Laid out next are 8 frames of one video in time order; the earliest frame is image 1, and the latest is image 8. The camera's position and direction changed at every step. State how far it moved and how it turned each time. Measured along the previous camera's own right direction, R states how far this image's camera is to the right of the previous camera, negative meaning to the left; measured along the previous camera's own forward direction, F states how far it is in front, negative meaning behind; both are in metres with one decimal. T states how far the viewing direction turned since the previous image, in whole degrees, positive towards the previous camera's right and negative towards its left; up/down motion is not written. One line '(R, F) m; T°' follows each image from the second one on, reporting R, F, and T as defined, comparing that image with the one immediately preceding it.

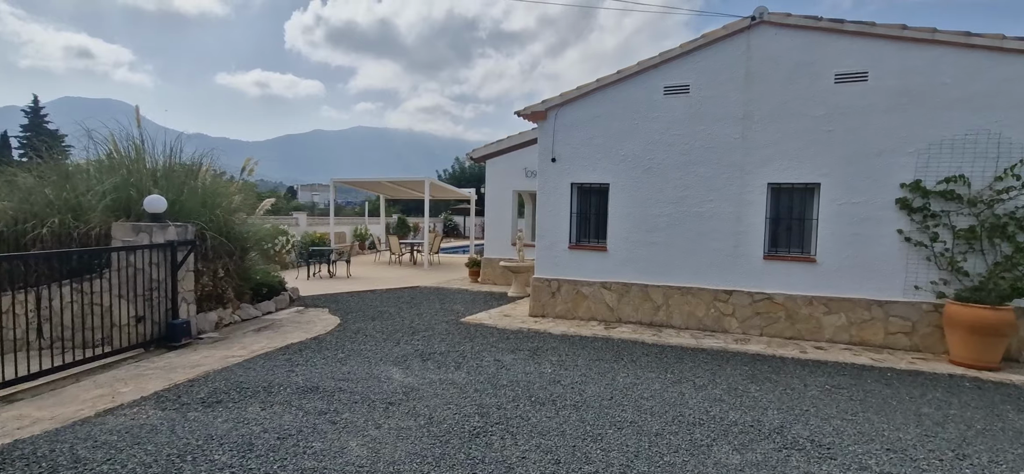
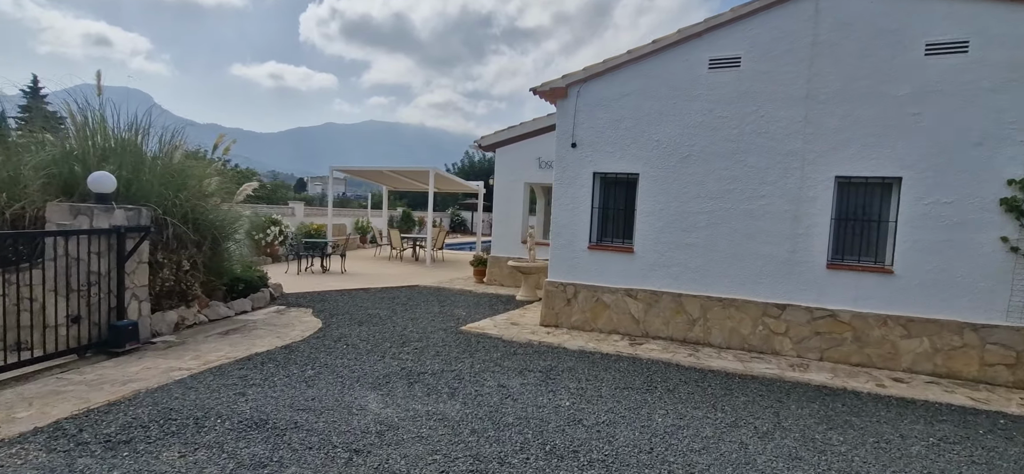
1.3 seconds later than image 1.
(0.0, +1.1) m; -1°
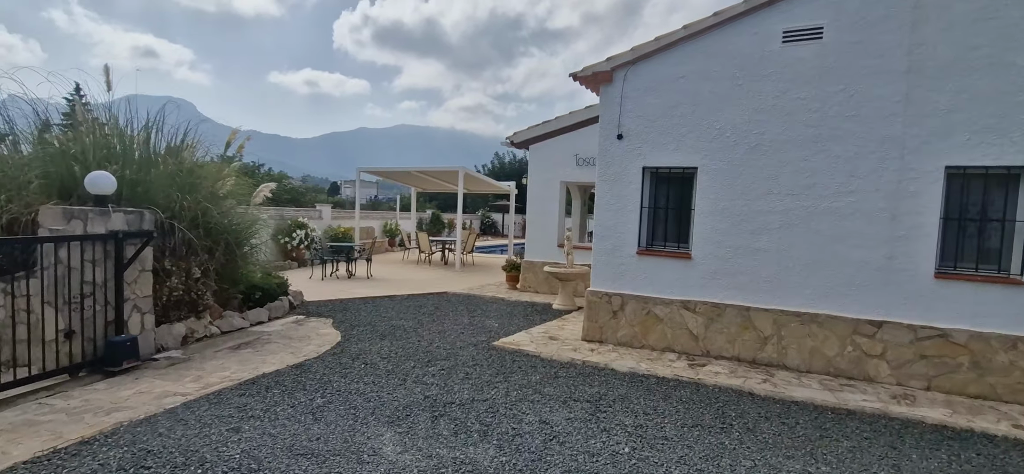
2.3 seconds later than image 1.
(-0.1, +0.8) m; -3°
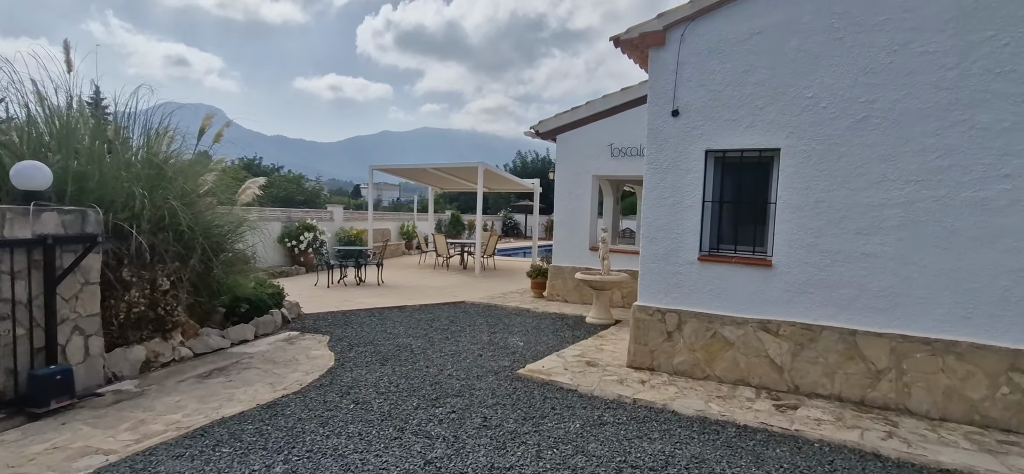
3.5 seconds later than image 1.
(-0.1, +1.2) m; -2°
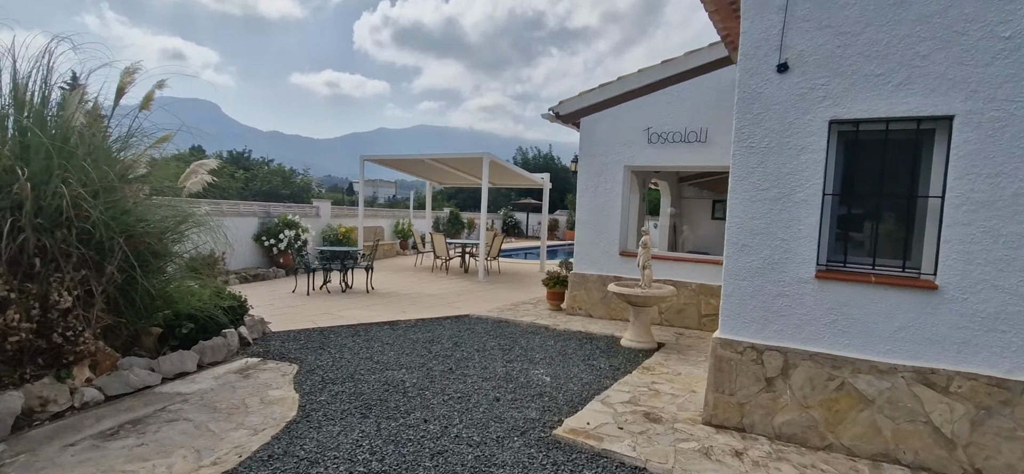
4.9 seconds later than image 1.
(-0.3, +1.4) m; 0°
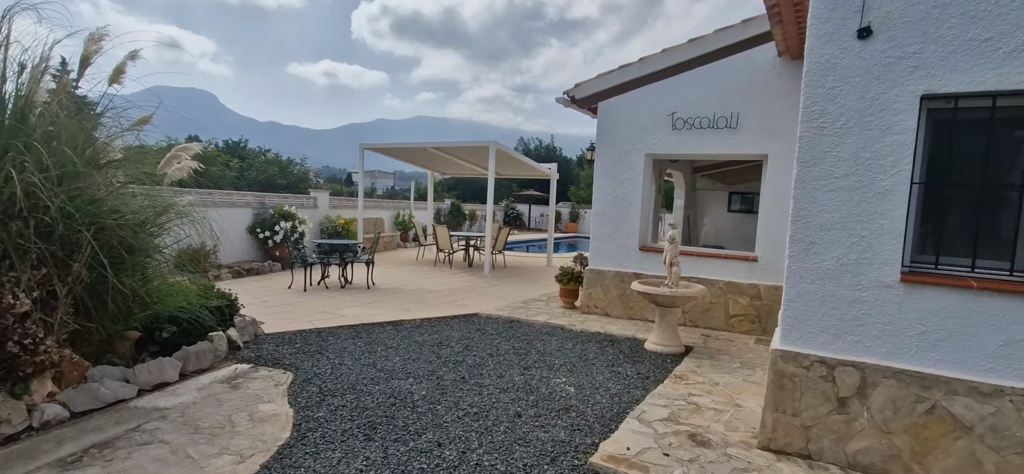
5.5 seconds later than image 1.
(-0.2, +0.5) m; 0°
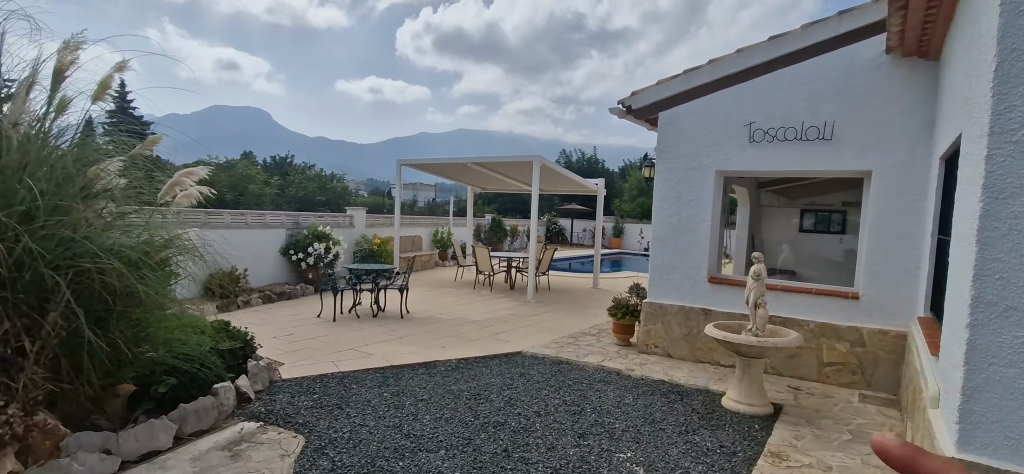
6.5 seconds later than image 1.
(-0.1, +0.8) m; -5°
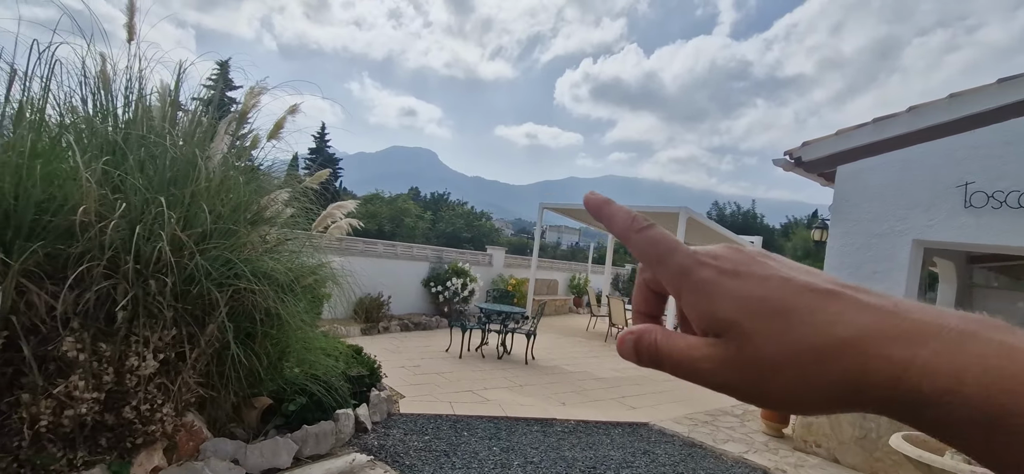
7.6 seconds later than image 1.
(+0.1, +0.3) m; -16°
